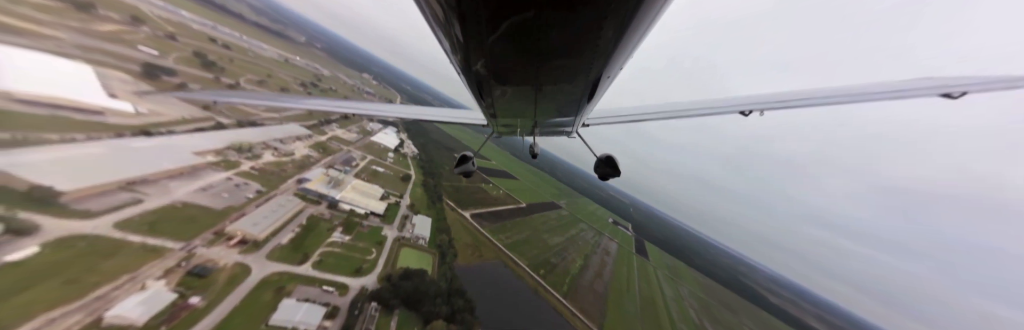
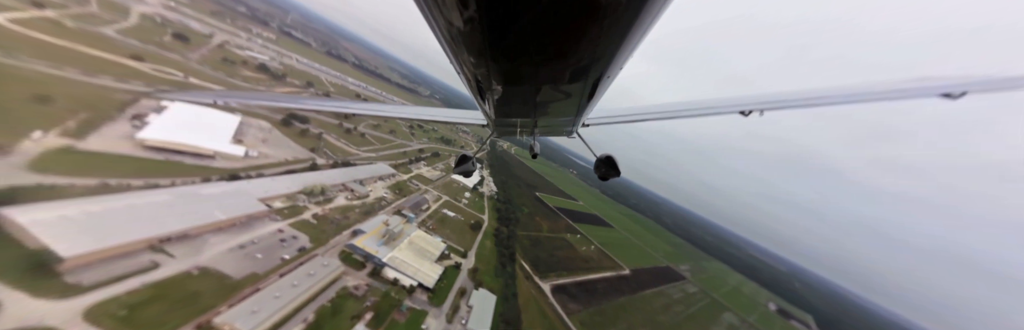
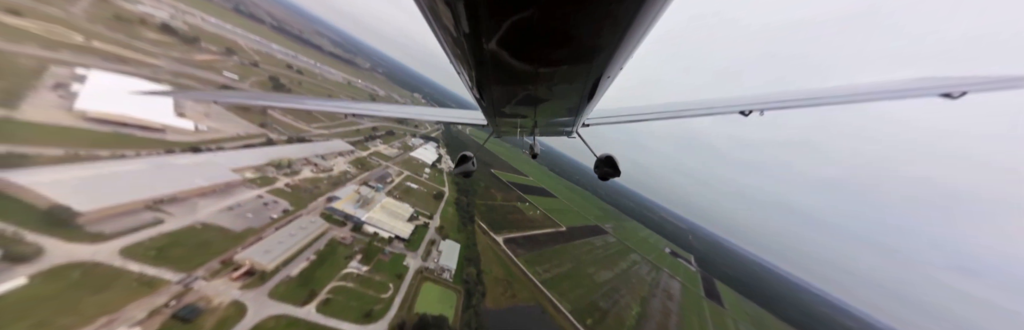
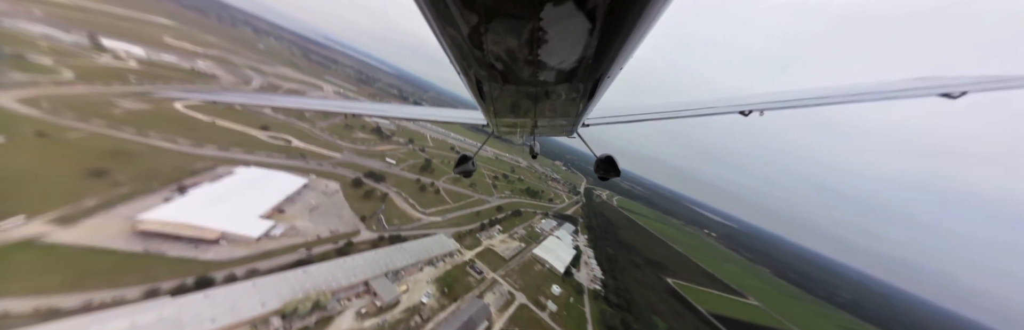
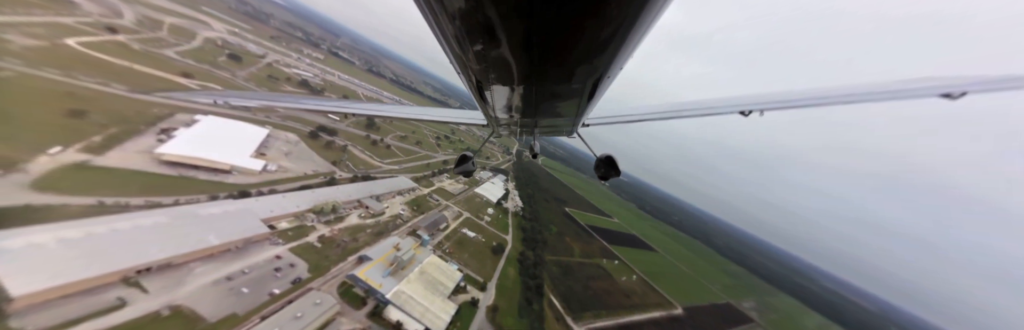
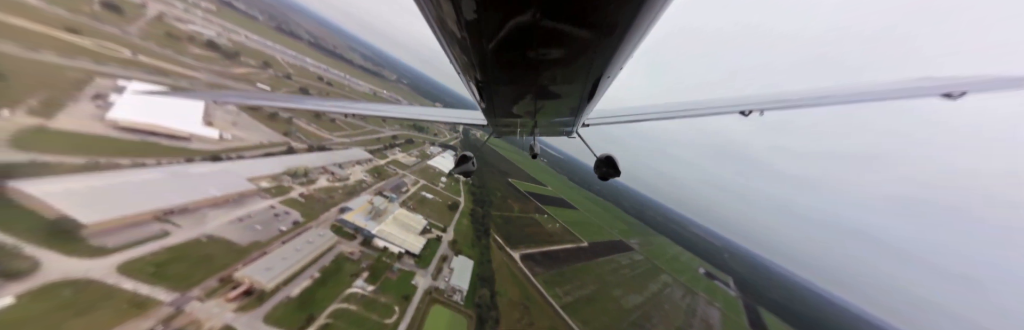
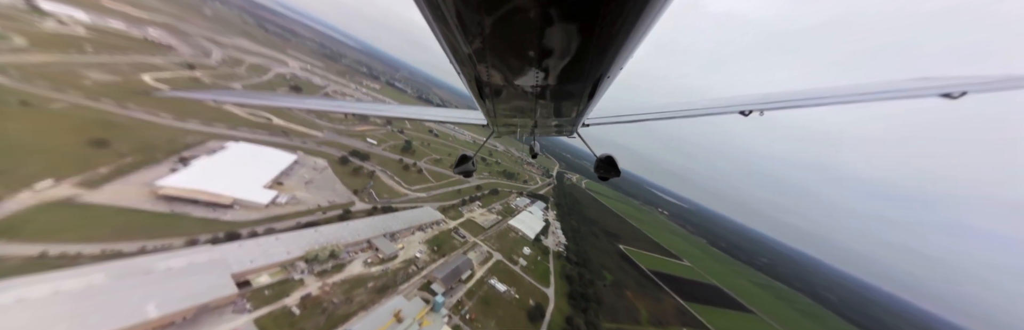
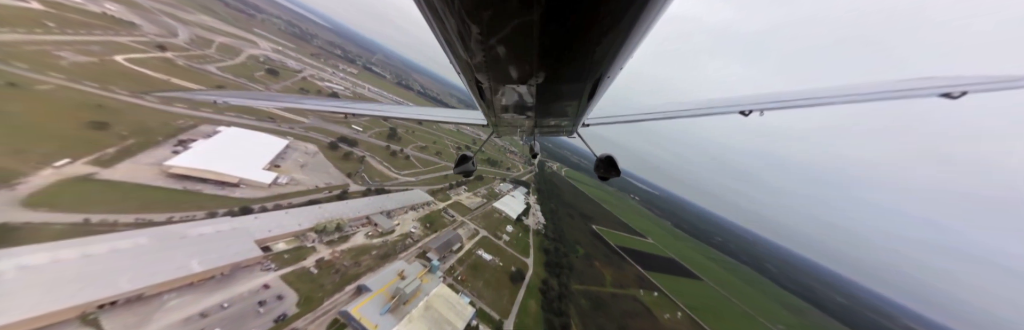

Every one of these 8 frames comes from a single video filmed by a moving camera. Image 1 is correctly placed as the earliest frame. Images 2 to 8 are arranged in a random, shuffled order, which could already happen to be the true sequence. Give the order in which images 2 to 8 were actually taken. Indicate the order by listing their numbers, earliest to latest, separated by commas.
3, 6, 2, 5, 8, 7, 4
